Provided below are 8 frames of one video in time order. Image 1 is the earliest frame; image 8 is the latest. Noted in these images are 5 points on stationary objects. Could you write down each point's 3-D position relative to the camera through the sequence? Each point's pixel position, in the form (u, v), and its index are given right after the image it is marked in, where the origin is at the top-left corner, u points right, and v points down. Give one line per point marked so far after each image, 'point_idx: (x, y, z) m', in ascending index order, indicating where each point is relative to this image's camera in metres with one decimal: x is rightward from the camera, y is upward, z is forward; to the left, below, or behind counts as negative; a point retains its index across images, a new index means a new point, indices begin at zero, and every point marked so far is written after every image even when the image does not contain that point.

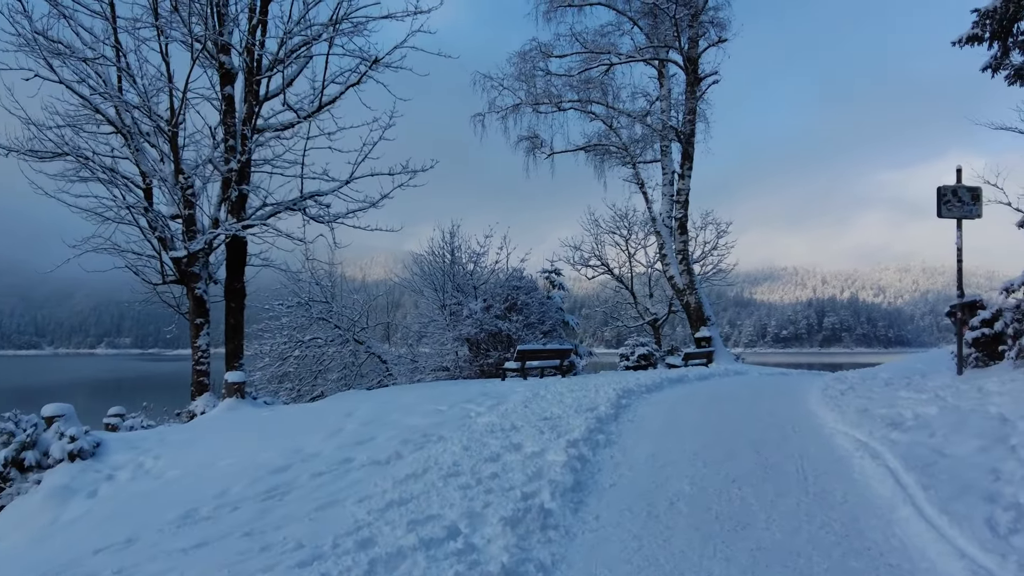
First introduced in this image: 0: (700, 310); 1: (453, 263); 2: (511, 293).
0: (+5.3, -0.6, +17.0) m
1: (-1.6, +0.8, +17.2) m
2: (0.0, -0.1, +16.2) m
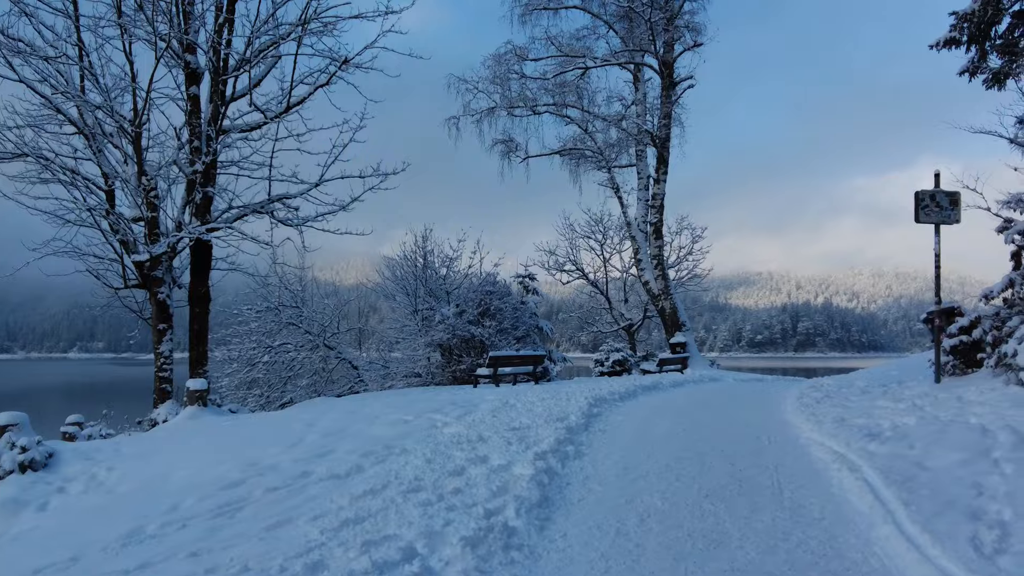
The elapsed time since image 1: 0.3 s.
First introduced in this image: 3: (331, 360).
0: (+4.6, -0.8, +16.9) m
1: (-2.3, +0.6, +16.9) m
2: (-0.7, -0.2, +15.9) m
3: (-4.6, -1.9, +17.2) m
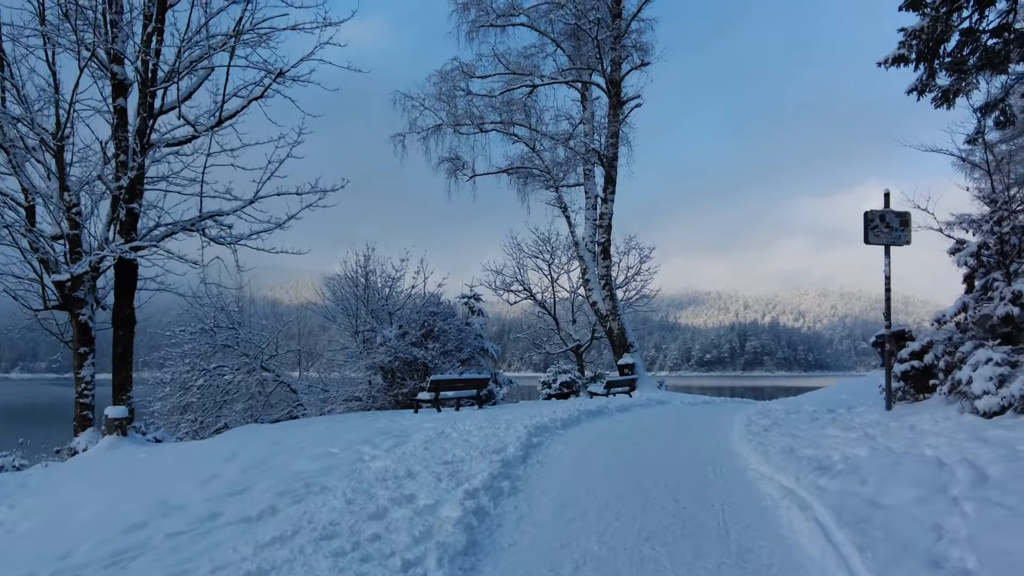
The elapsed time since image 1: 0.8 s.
0: (+3.1, -1.3, +16.7) m
1: (-3.8, +0.1, +16.2) m
2: (-2.1, -0.8, +15.3) m
3: (-6.1, -2.4, +16.2) m
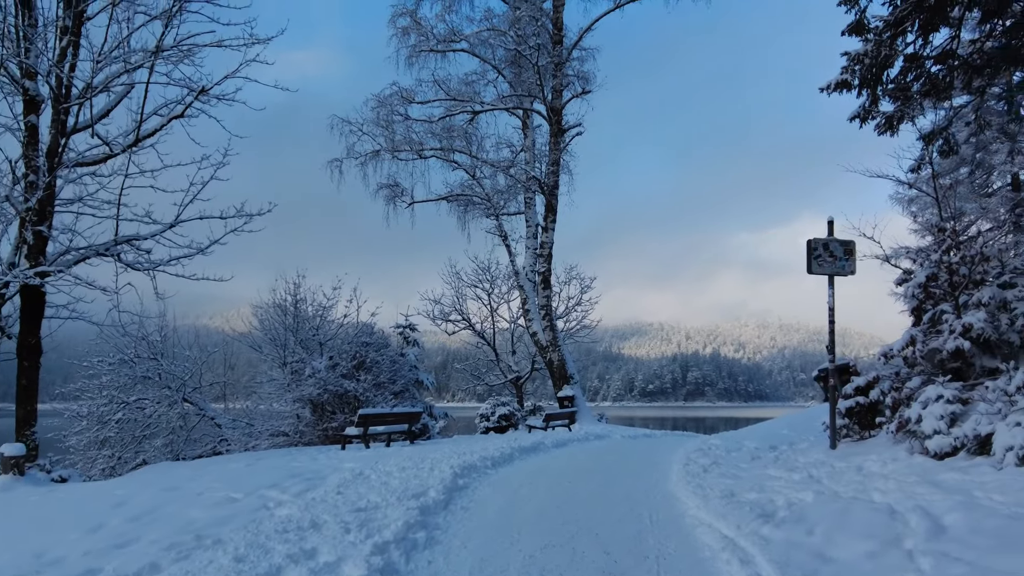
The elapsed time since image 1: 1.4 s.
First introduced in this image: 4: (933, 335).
0: (+1.4, -2.2, +16.3) m
1: (-5.4, -0.7, +15.2) m
2: (-3.6, -1.5, +14.5) m
3: (-7.7, -3.1, +14.9) m
4: (+4.2, -0.5, +5.9) m
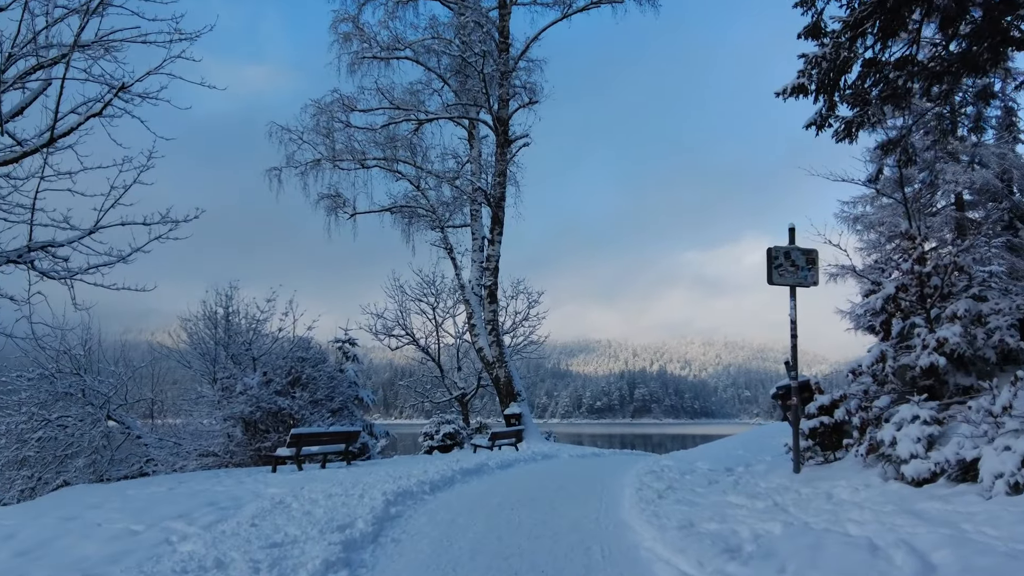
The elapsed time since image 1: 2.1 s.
0: (0.0, -2.5, +15.7) m
1: (-6.7, -0.9, +14.1) m
2: (-4.9, -1.7, +13.5) m
3: (-9.0, -3.4, +13.6) m
4: (+3.6, -0.6, +5.7) m
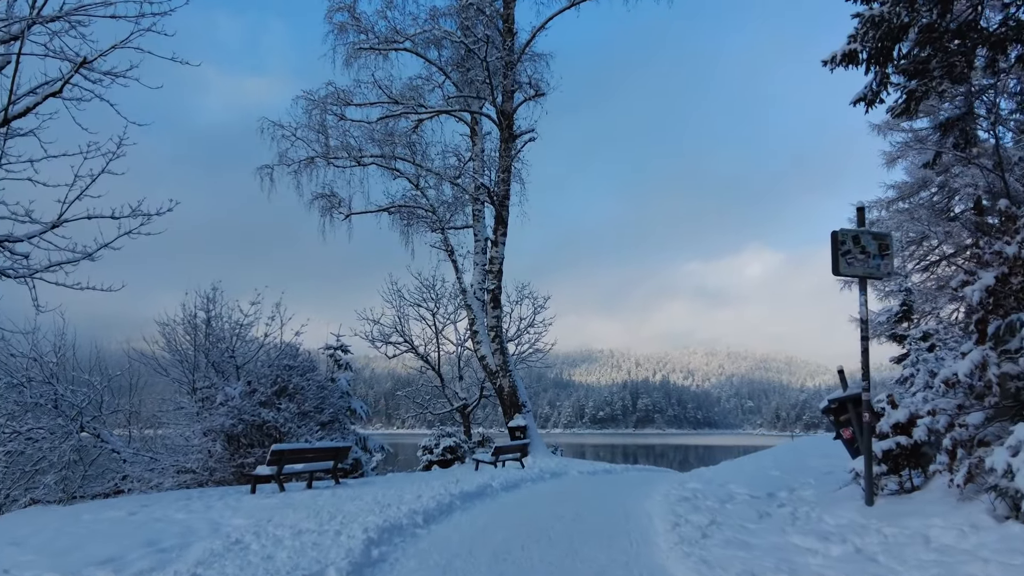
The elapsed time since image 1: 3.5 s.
0: (+0.1, -2.6, +14.7) m
1: (-6.6, -1.0, +13.2) m
2: (-4.8, -1.8, +12.6) m
3: (-8.9, -3.4, +12.6) m
4: (+3.7, -0.5, +4.7) m
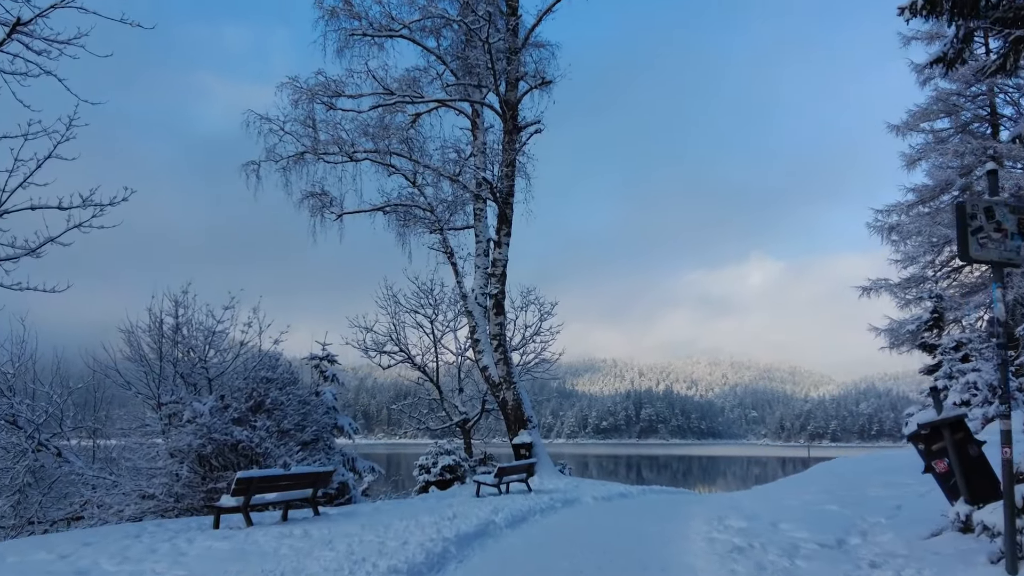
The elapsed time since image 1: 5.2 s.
0: (+0.2, -2.7, +13.5) m
1: (-6.5, -1.1, +12.1) m
2: (-4.7, -1.9, +11.4) m
3: (-8.9, -3.5, +11.4) m
4: (+3.8, -0.5, +3.5) m
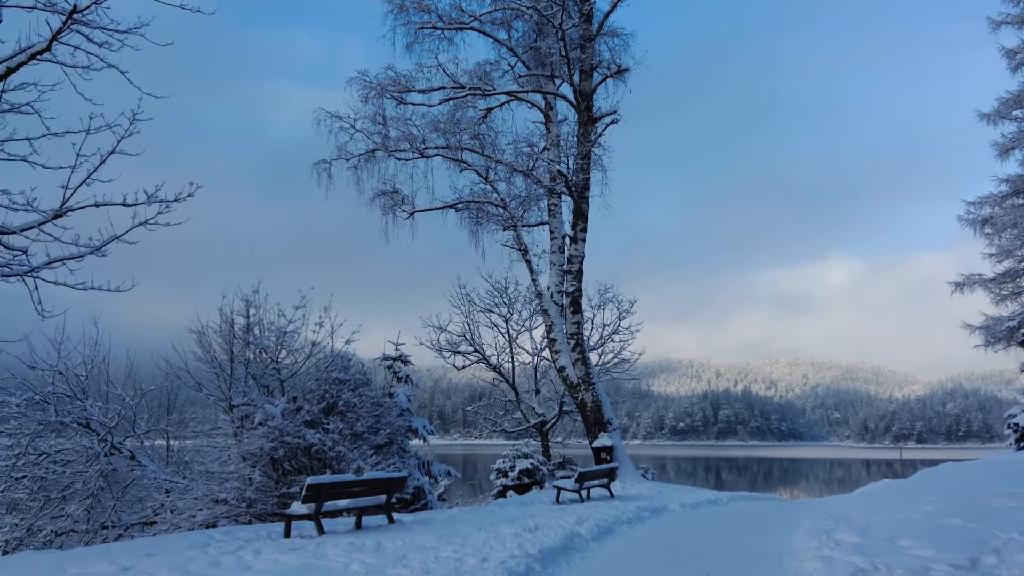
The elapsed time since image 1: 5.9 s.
0: (+1.8, -2.6, +12.7) m
1: (-5.0, -1.1, +12.1) m
2: (-3.2, -1.9, +11.2) m
3: (-7.3, -3.6, +11.7) m
4: (+4.2, -0.3, +2.4) m
